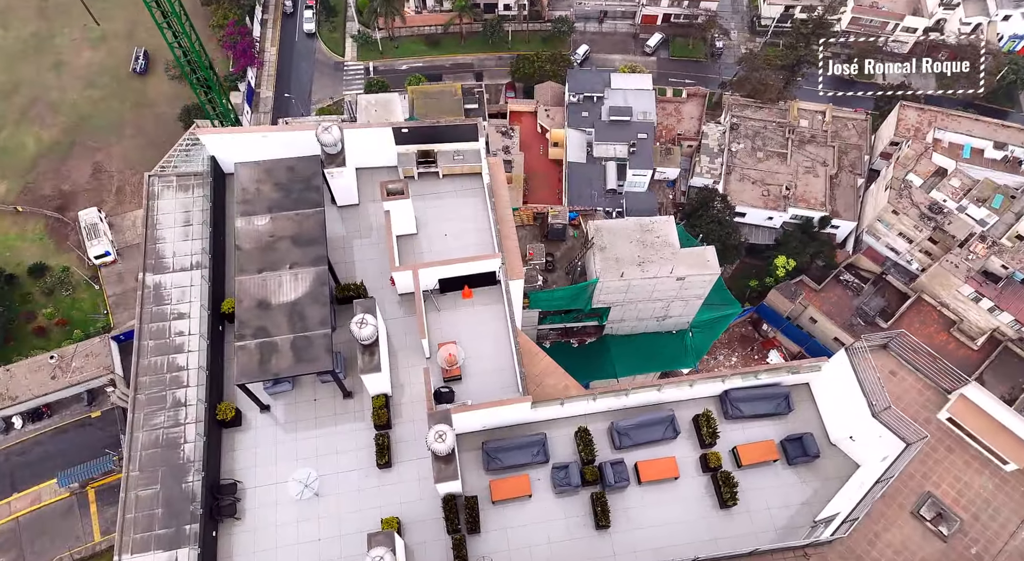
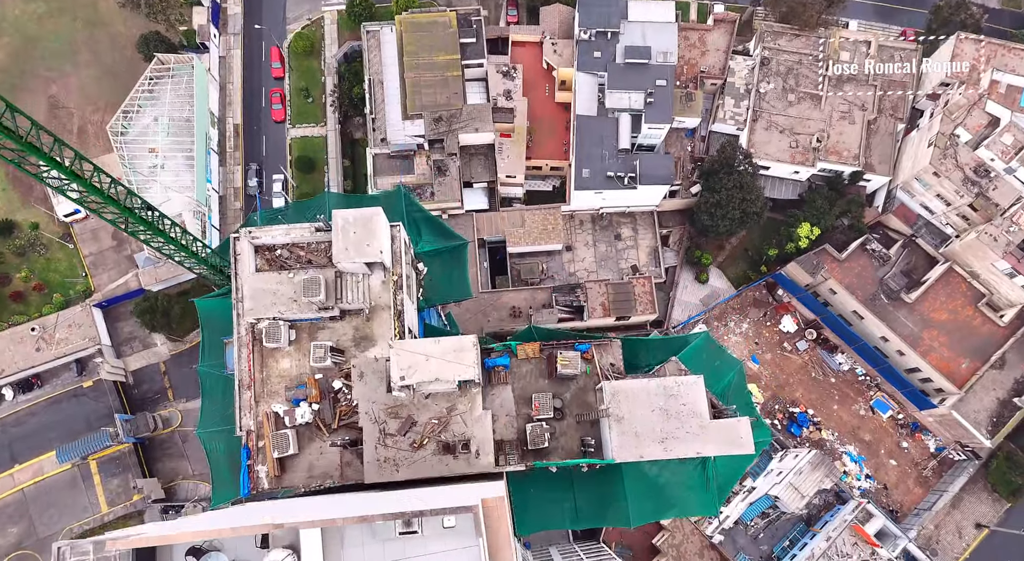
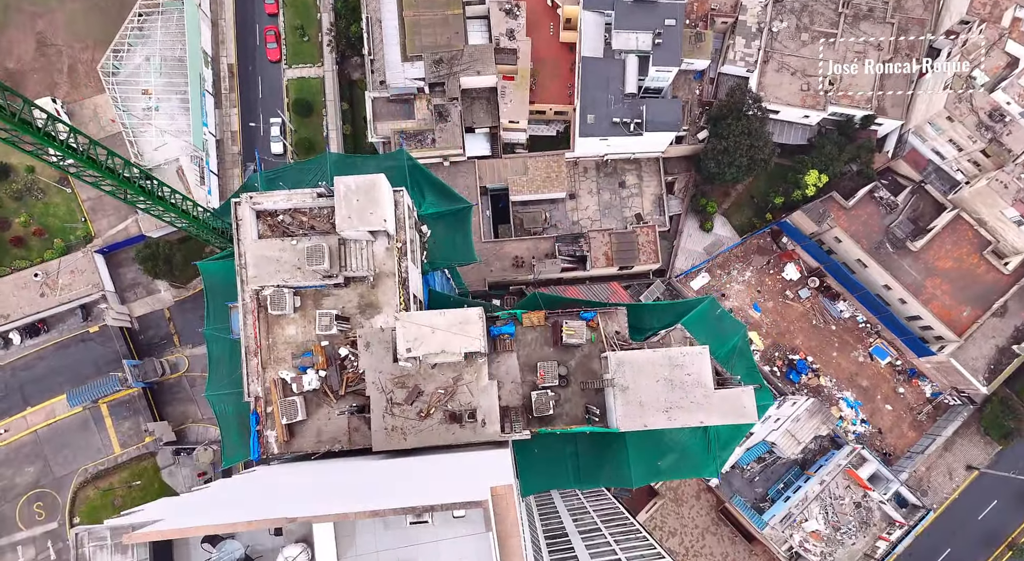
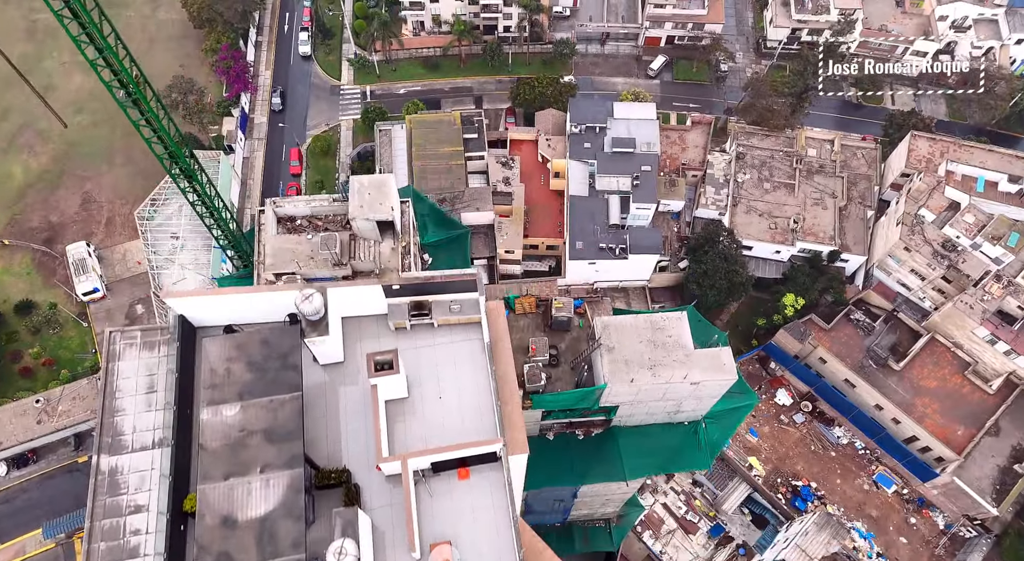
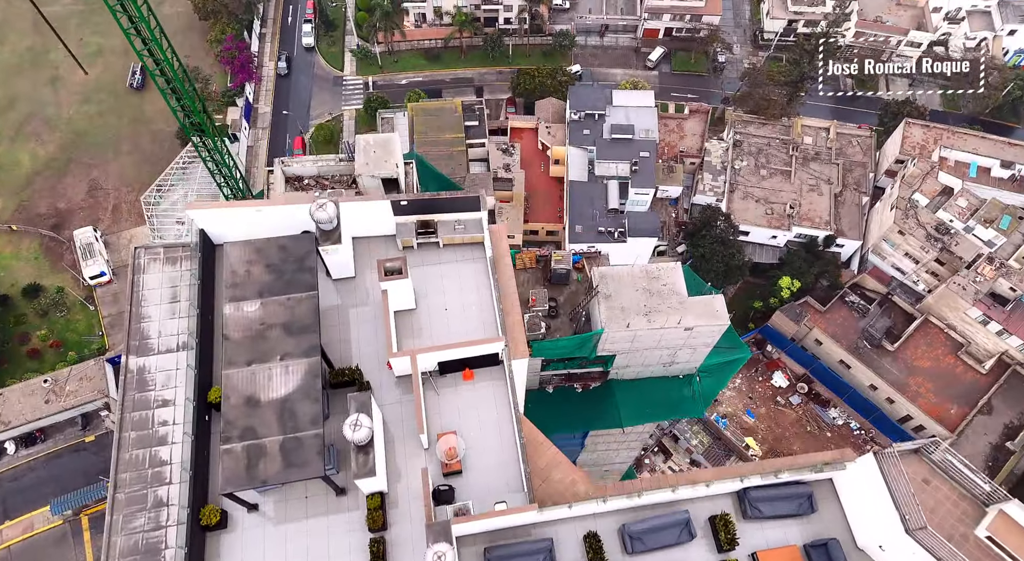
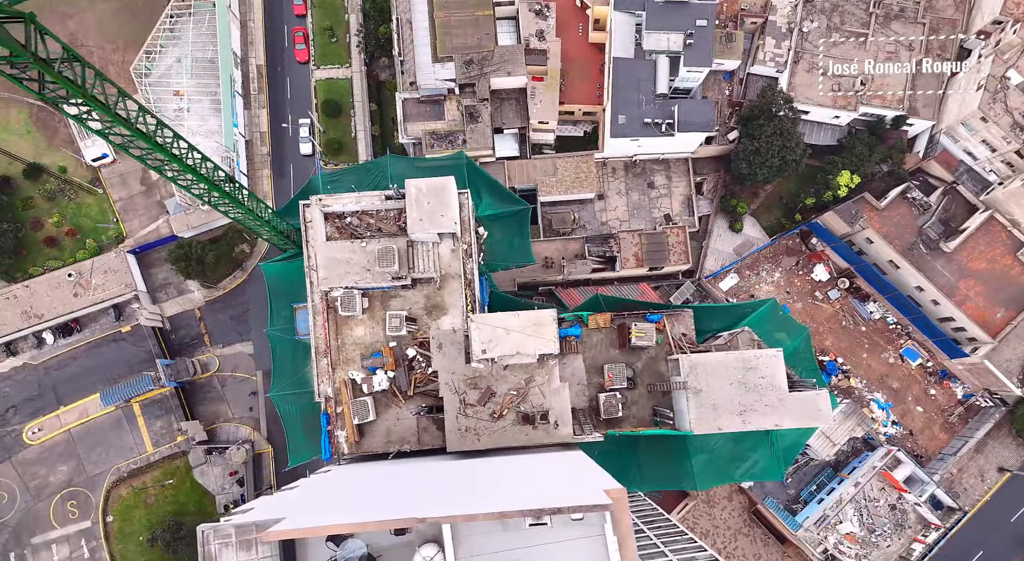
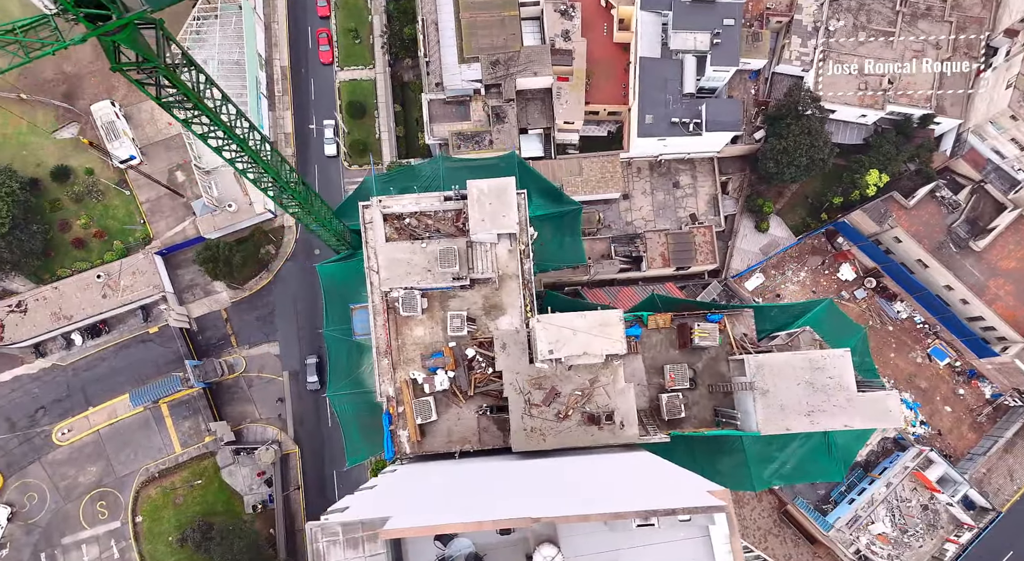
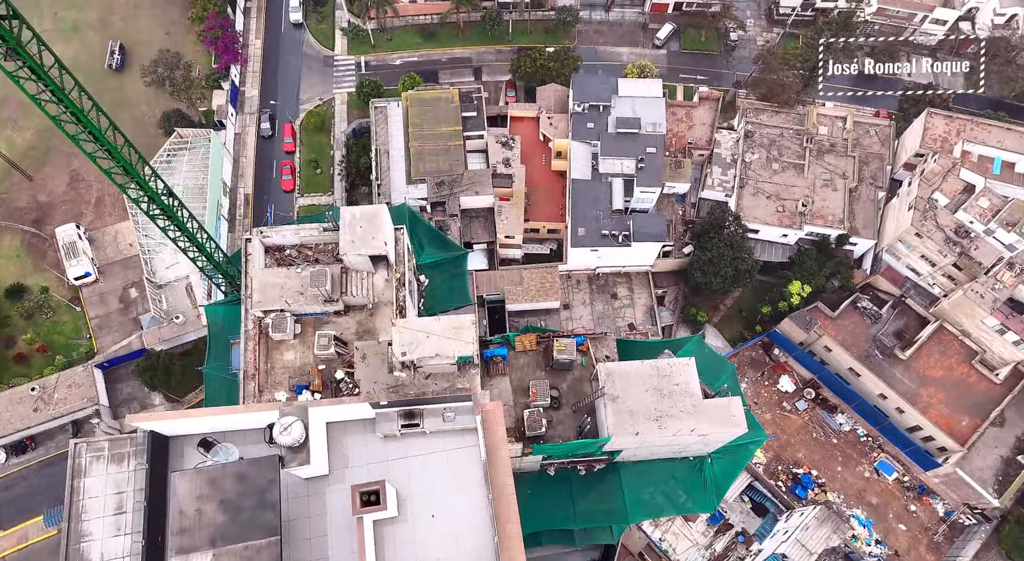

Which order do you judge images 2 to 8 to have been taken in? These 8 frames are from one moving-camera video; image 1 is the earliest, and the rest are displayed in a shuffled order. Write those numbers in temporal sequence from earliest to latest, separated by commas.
5, 4, 8, 2, 3, 6, 7
